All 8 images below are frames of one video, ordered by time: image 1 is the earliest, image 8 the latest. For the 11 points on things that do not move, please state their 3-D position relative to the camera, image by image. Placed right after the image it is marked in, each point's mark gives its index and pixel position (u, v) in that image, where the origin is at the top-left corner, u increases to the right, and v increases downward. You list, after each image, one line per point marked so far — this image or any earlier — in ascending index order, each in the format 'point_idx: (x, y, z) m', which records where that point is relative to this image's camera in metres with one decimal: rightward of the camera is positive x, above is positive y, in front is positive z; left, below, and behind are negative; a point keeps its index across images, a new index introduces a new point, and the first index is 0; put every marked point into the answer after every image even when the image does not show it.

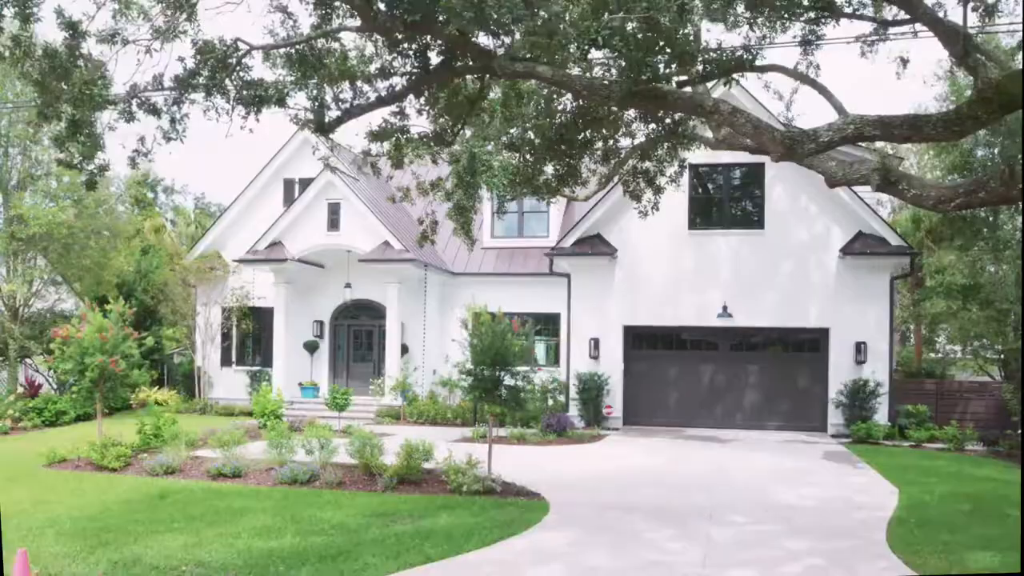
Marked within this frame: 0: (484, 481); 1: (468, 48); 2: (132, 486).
0: (-0.3, -2.4, +10.8) m
1: (-0.4, +2.3, +8.3) m
2: (-4.9, -2.5, +11.0) m
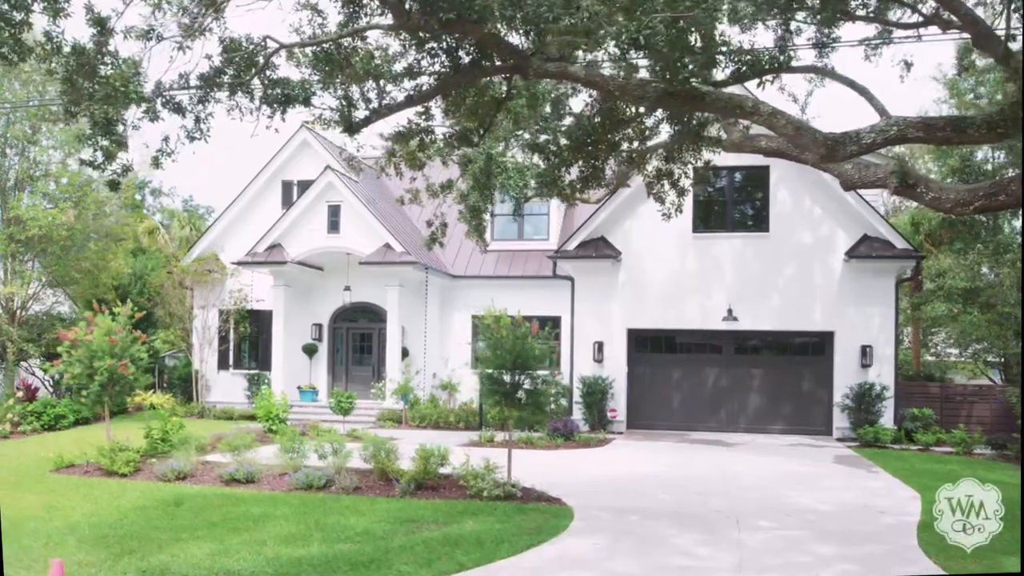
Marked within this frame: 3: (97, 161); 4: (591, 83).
0: (-0.1, -2.5, +10.7) m
1: (-0.1, +2.3, +8.1) m
2: (-4.6, -2.6, +10.8) m
3: (-4.1, +1.3, +8.5) m
4: (+0.8, +2.0, +8.3) m
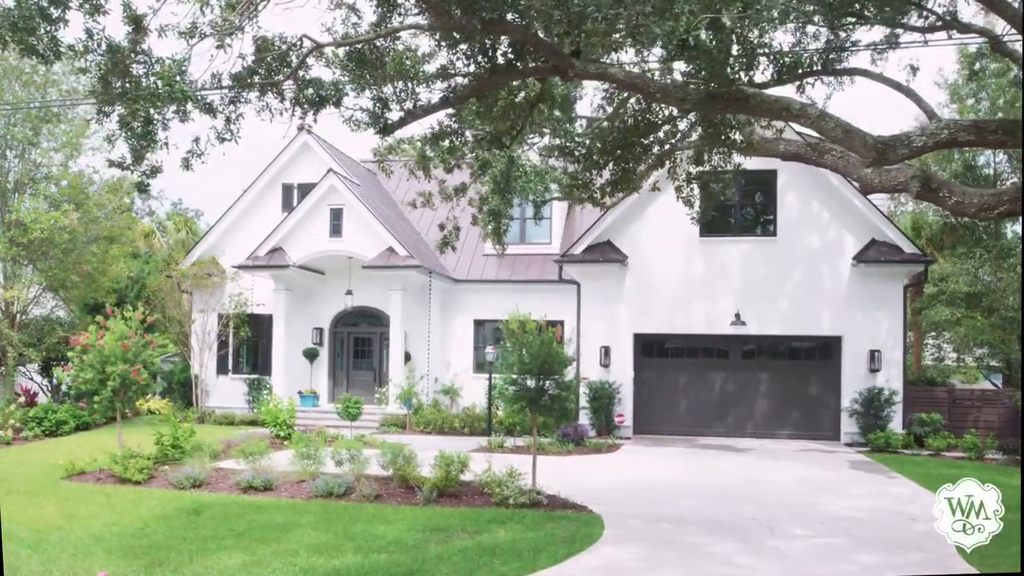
0: (+0.2, -2.5, +10.5) m
1: (+0.3, +2.3, +8.0) m
2: (-4.3, -2.6, +10.5) m
3: (-3.7, +1.2, +8.3) m
4: (+1.2, +2.0, +8.2) m
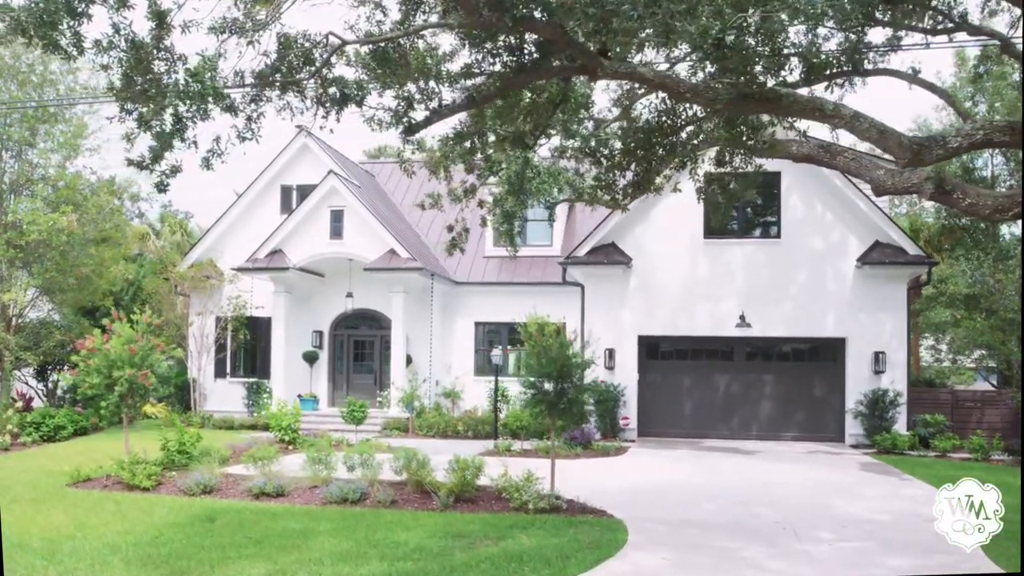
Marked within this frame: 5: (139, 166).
0: (+0.5, -2.6, +10.4) m
1: (+0.5, +2.3, +7.9) m
2: (-4.1, -2.7, +10.3) m
3: (-3.5, +1.2, +8.1) m
4: (+1.4, +1.9, +8.1) m
5: (-3.6, +1.2, +8.2) m
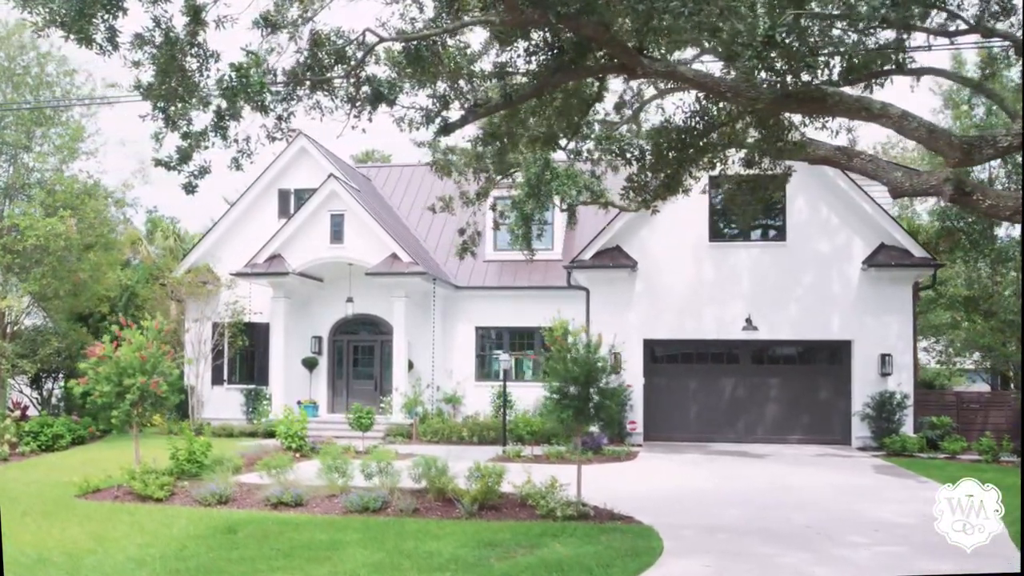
0: (+0.8, -2.6, +10.2) m
1: (+0.9, +2.2, +7.8) m
2: (-3.8, -2.7, +10.0) m
3: (-3.1, +1.2, +7.8) m
4: (+1.8, +1.9, +8.0) m
5: (-3.2, +1.1, +7.9) m
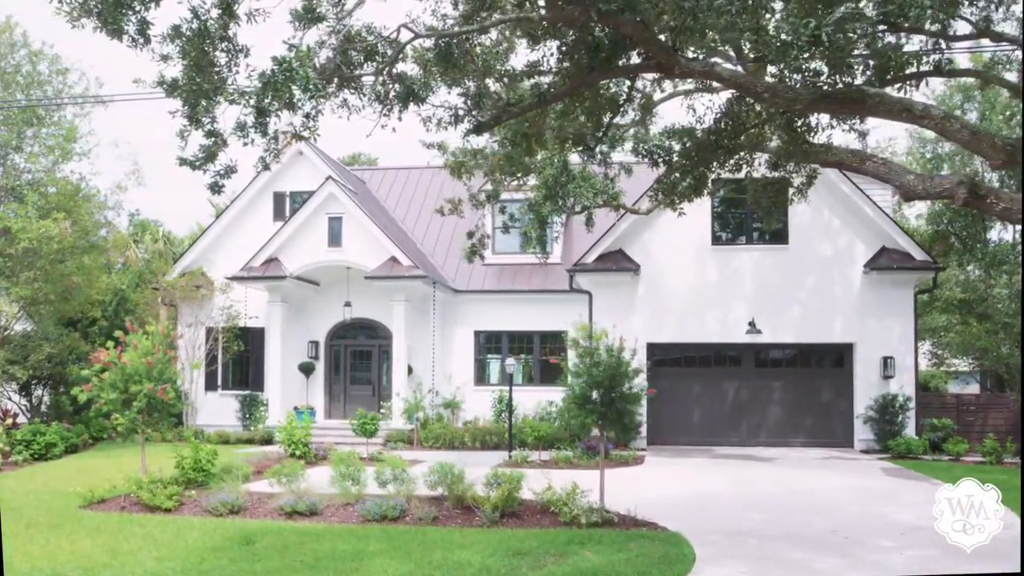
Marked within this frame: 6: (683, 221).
0: (+1.0, -2.6, +10.1) m
1: (+1.2, +2.2, +7.6) m
2: (-3.5, -2.8, +9.8) m
3: (-2.8, +1.1, +7.6) m
4: (+2.1, +1.9, +7.8) m
5: (-2.9, +1.1, +7.7) m
6: (+3.9, +1.5, +19.3) m
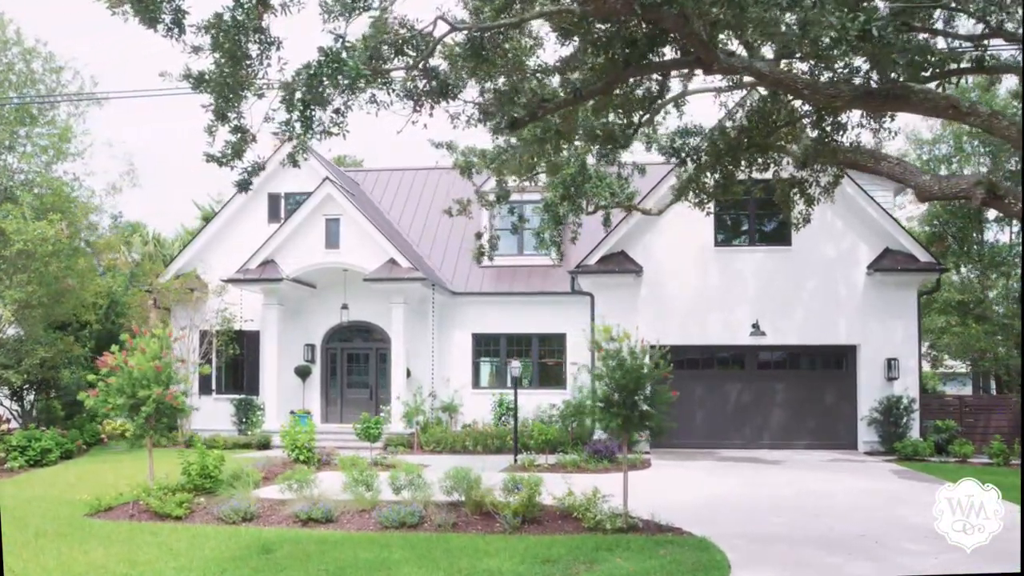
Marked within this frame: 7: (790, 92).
0: (+1.3, -2.7, +9.9) m
1: (+1.5, +2.2, +7.5) m
2: (-3.2, -2.8, +9.5) m
3: (-2.5, +1.1, +7.3) m
4: (+2.4, +1.9, +7.7) m
5: (-2.6, +1.1, +7.4) m
6: (+3.9, +1.5, +19.2) m
7: (+2.5, +1.8, +7.8) m
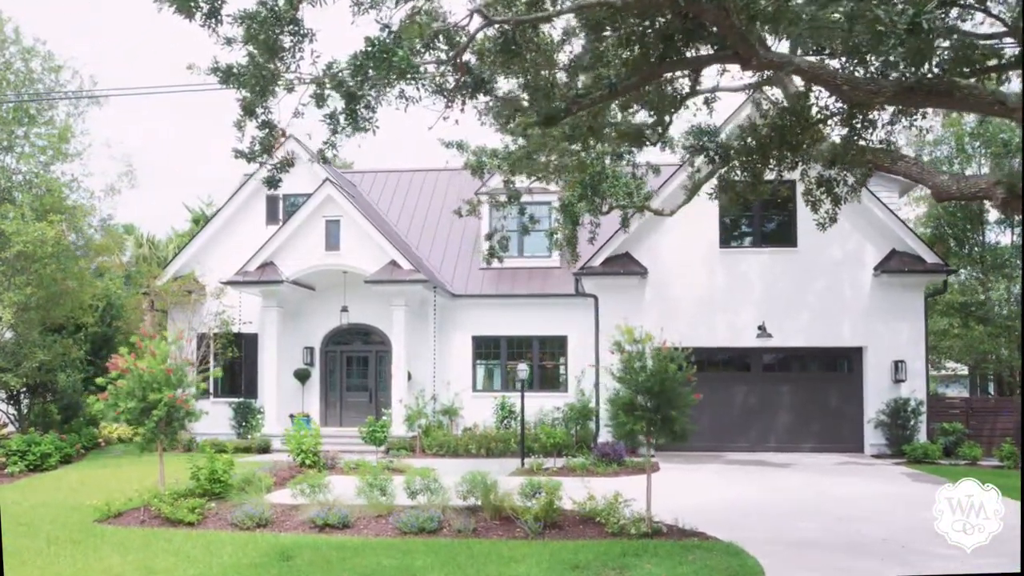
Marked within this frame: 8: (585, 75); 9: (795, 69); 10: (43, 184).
0: (+1.5, -2.7, +9.7) m
1: (+1.8, +2.2, +7.3) m
2: (-3.0, -2.8, +9.2) m
3: (-2.2, +1.1, +7.1) m
4: (+2.7, +1.9, +7.6) m
5: (-2.3, +1.1, +7.2) m
6: (+4.0, +1.4, +19.1) m
7: (+2.8, +1.8, +7.7) m
8: (+0.8, +2.4, +9.8) m
9: (+2.5, +2.0, +7.7) m
10: (-9.3, +2.0, +16.8) m
